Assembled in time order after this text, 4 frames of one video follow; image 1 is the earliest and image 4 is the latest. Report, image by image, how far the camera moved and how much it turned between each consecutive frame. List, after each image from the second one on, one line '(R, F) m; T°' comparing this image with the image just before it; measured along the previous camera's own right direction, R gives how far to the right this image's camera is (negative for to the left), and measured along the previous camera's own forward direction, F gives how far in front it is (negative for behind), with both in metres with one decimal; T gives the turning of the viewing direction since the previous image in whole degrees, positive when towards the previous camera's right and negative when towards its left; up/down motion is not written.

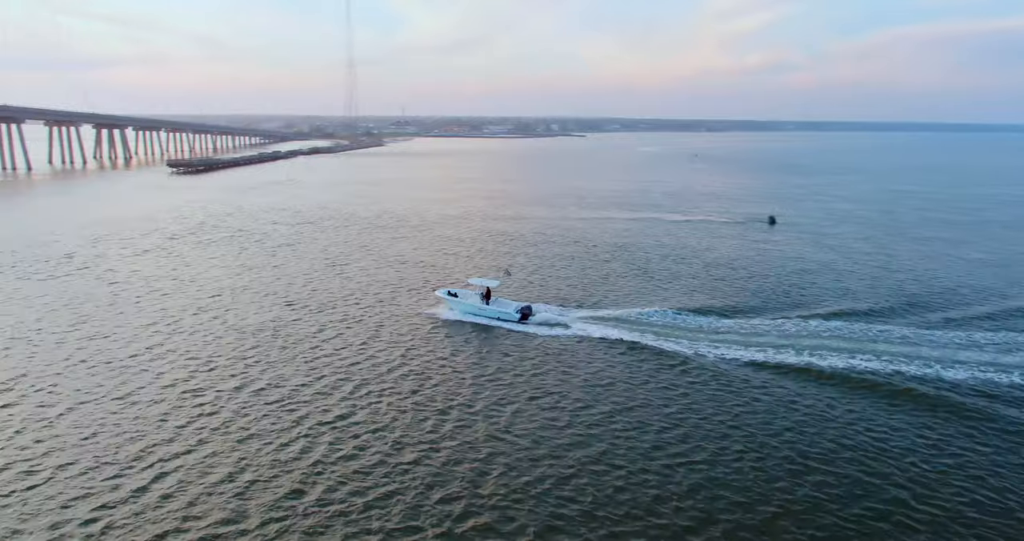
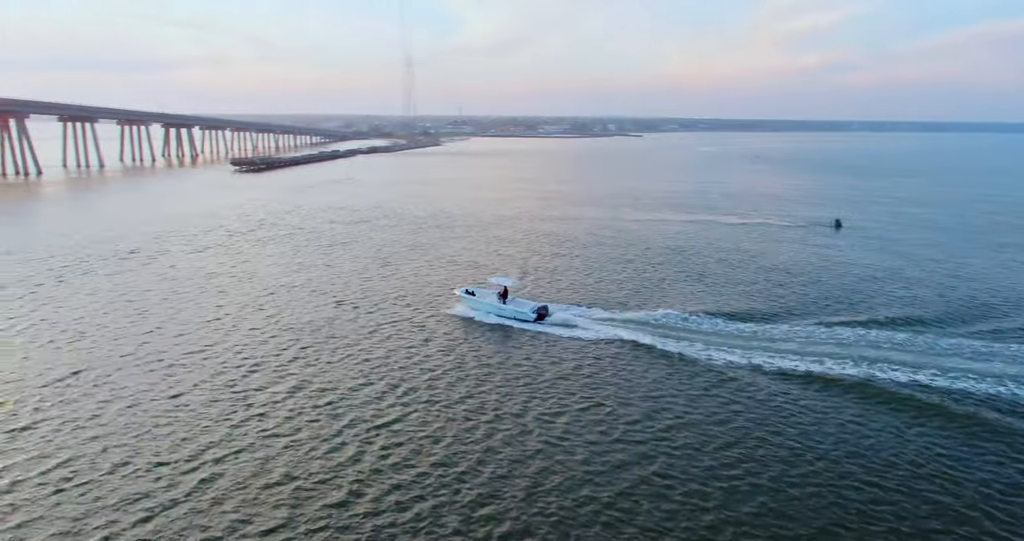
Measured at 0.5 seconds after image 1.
(0.0, +0.3) m; -4°
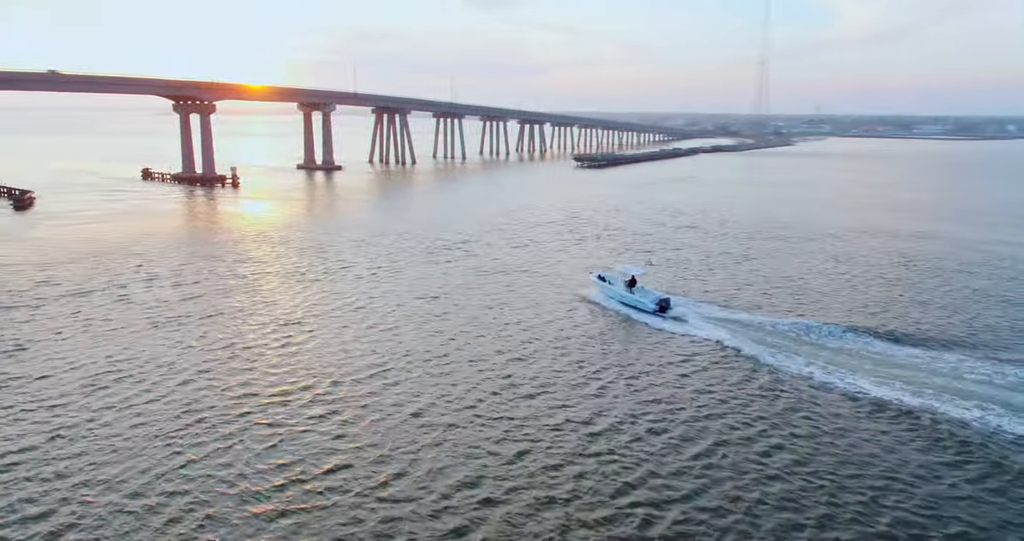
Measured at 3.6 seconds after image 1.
(0.0, +3.9) m; -25°
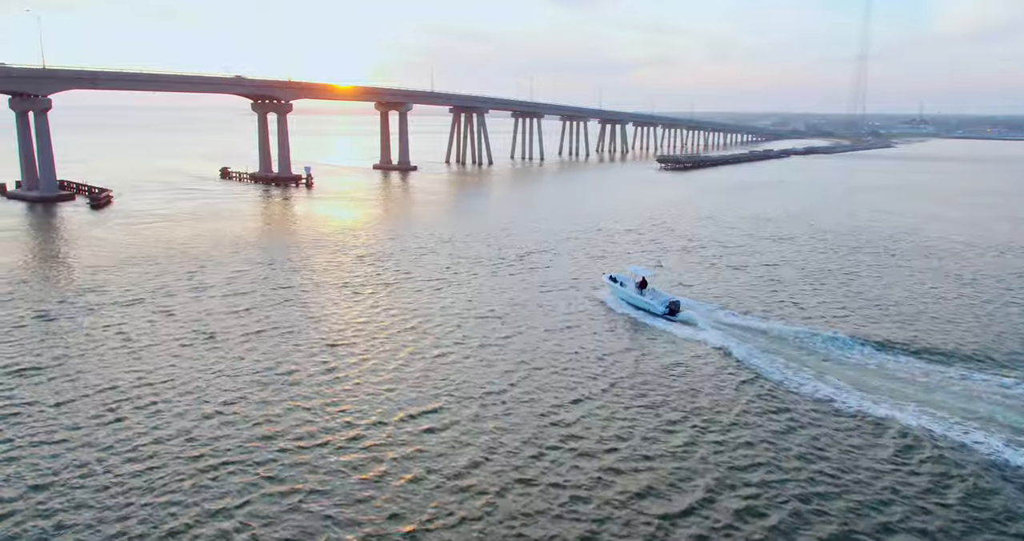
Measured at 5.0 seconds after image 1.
(+0.2, +3.6) m; -6°
